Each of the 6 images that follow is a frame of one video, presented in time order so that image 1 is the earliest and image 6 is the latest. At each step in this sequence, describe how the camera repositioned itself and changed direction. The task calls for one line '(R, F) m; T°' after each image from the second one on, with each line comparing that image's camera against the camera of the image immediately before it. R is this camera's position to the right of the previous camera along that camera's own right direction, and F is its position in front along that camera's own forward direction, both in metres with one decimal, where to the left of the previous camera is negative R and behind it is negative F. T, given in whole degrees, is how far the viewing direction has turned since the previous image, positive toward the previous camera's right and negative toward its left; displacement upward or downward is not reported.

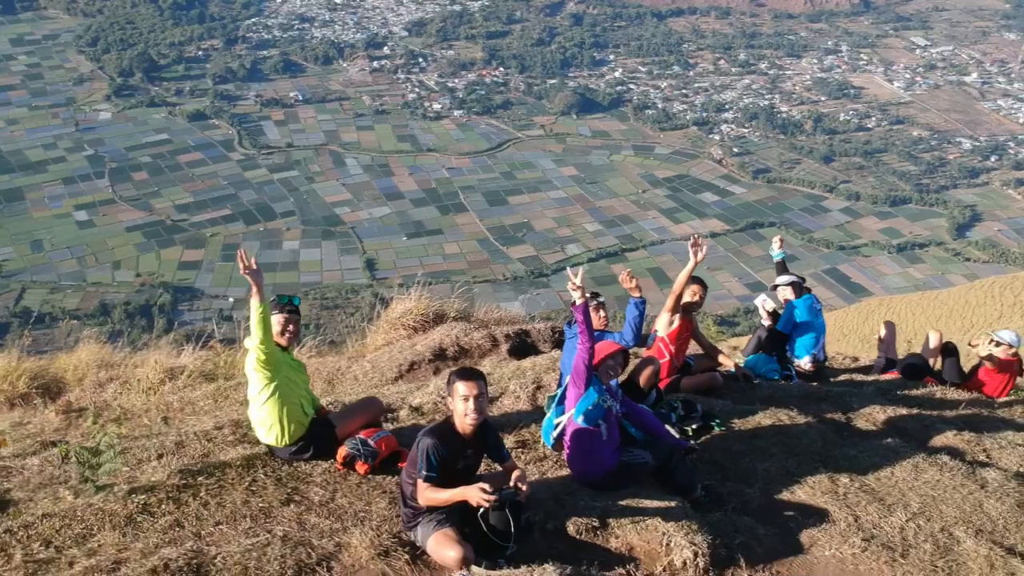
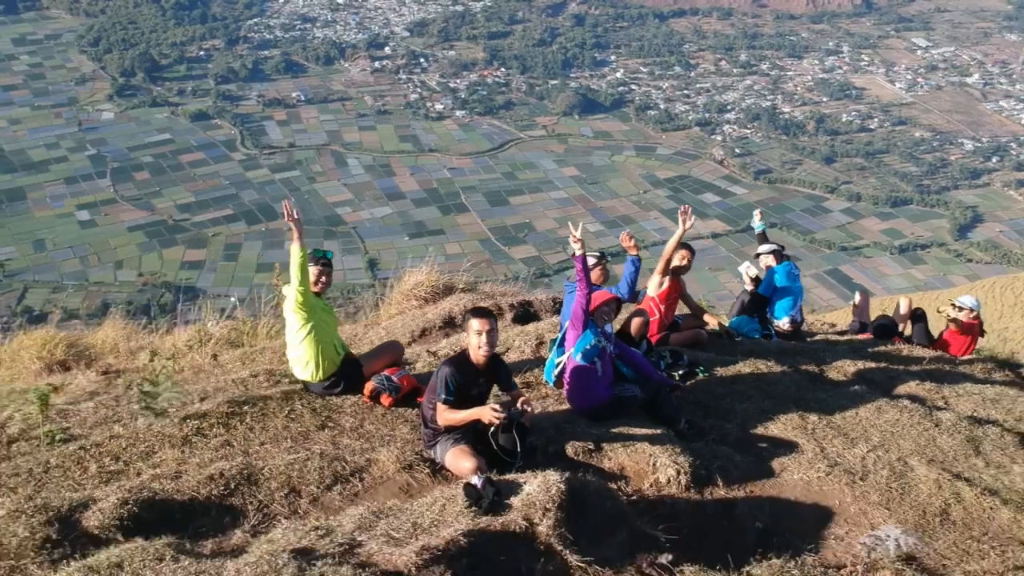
(-0.1, -0.1) m; 0°
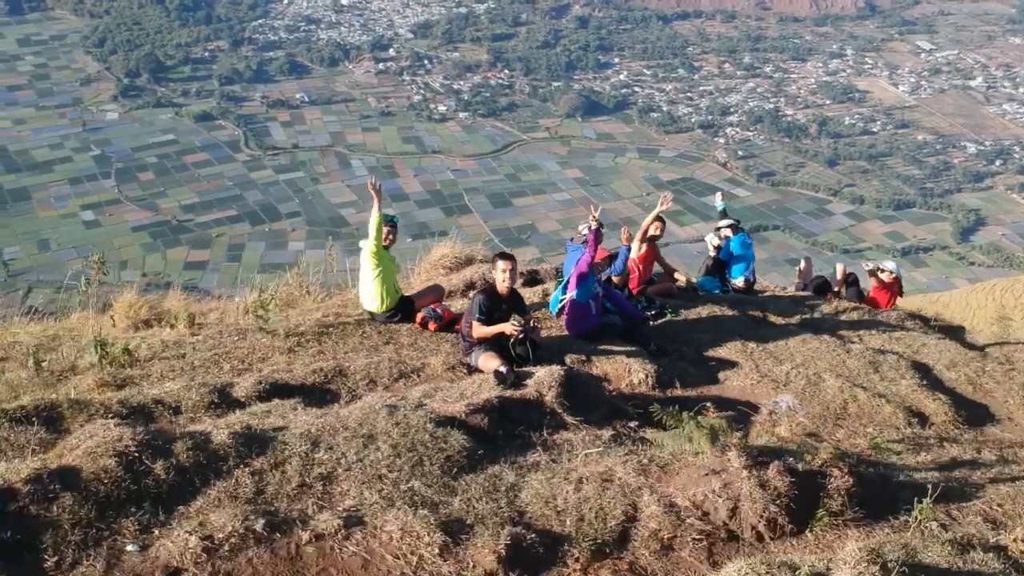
(0.0, -0.4) m; 0°
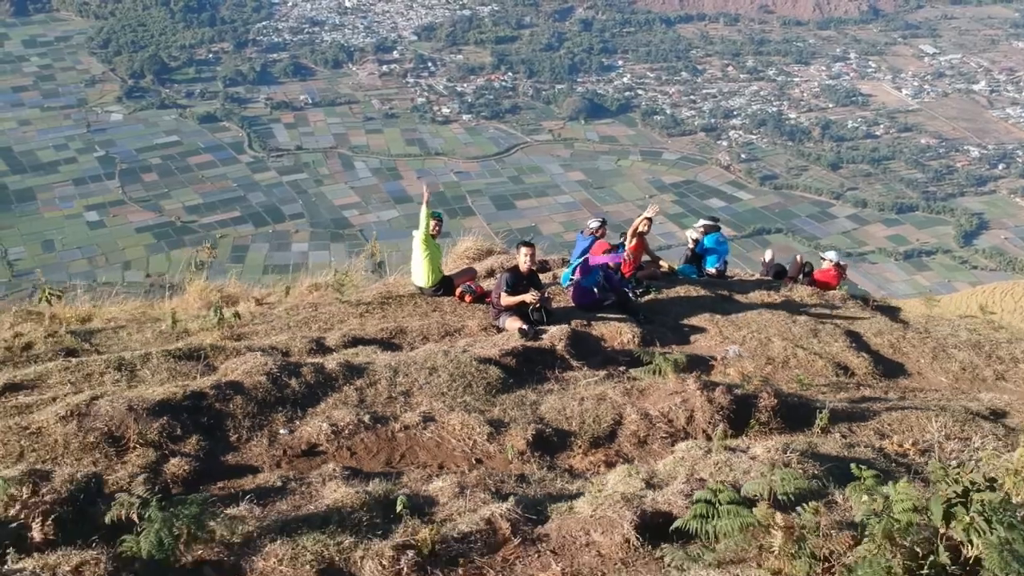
(-0.1, -0.4) m; 0°
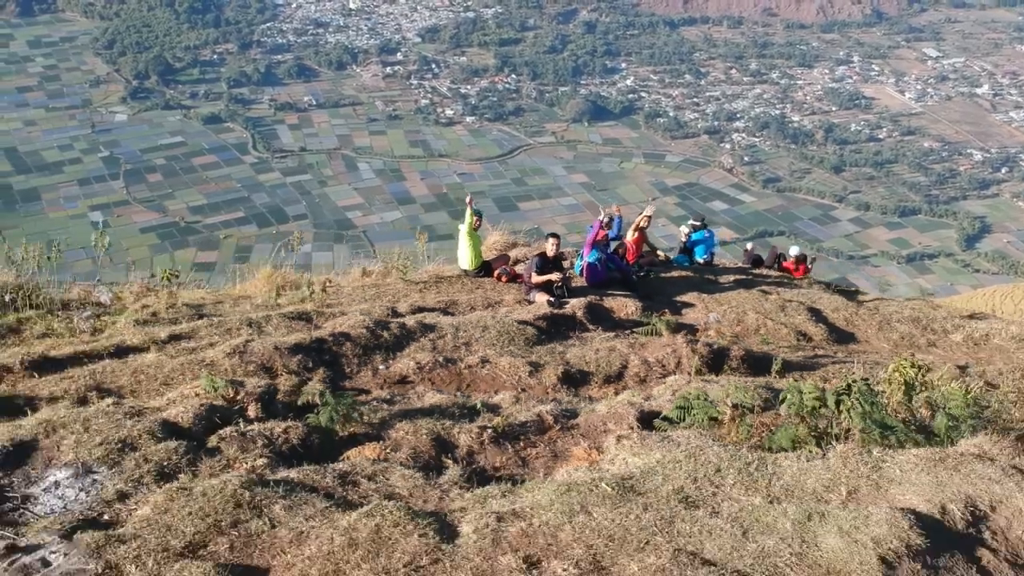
(0.0, -0.5) m; 0°
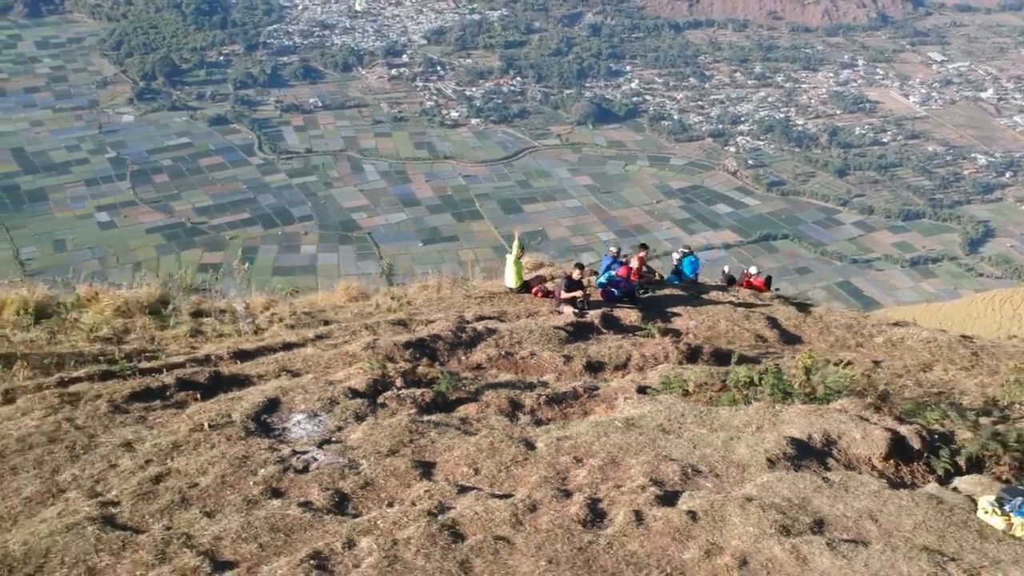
(+0.1, -1.1) m; 0°
